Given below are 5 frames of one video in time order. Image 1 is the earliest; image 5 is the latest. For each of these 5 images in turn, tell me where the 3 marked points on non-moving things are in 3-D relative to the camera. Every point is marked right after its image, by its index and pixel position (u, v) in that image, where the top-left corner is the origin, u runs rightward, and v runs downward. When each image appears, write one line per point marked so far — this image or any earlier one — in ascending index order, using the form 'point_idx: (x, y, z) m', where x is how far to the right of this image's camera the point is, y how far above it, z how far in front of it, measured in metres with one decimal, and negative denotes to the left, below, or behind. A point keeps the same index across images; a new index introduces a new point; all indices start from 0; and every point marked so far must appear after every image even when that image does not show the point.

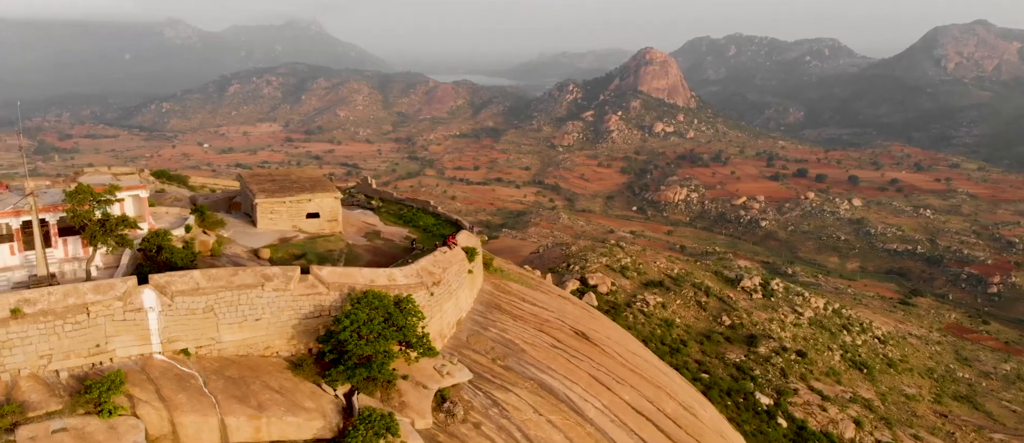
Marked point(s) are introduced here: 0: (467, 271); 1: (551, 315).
0: (-1.0, -1.1, +14.9) m
1: (+1.0, -2.4, +16.9) m
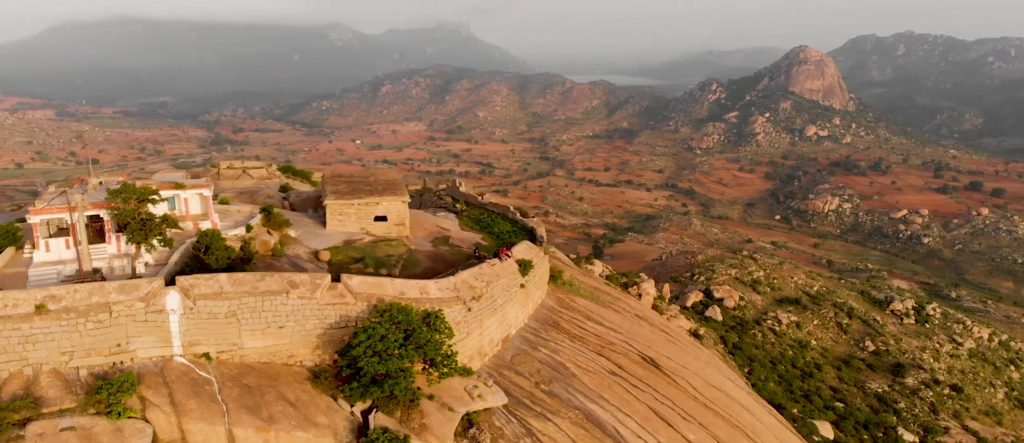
0: (+0.1, -1.3, +14.0) m
1: (+2.5, -2.7, +15.5) m
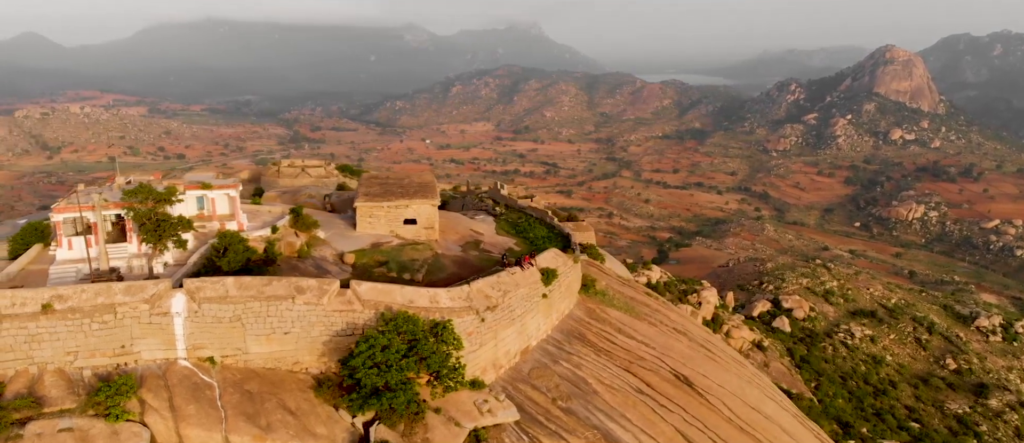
0: (+0.6, -1.5, +13.4) m
1: (+3.0, -2.9, +14.7) m
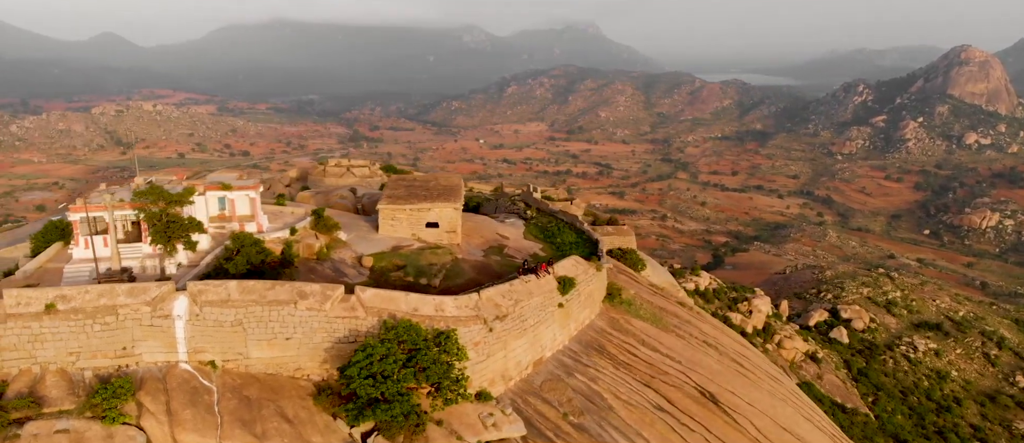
0: (+0.9, -1.6, +12.9) m
1: (+3.4, -3.0, +14.0) m
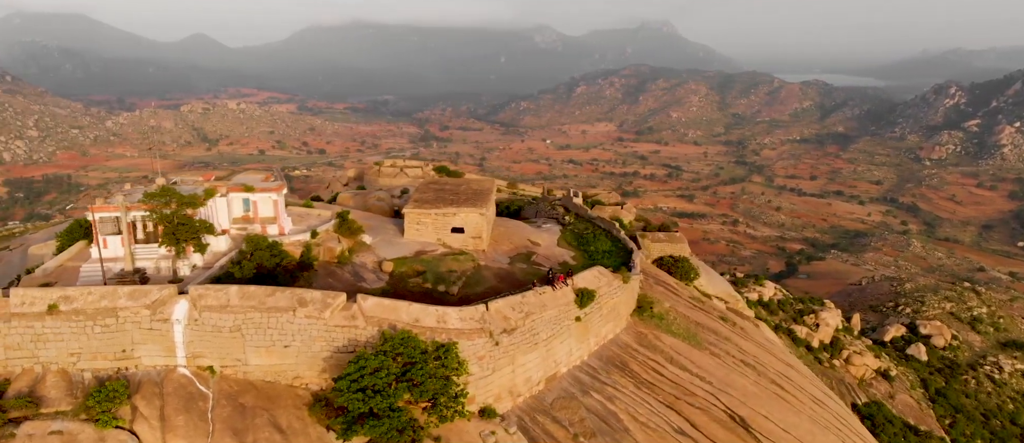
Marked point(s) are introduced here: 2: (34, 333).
0: (+1.2, -1.8, +12.2) m
1: (+3.7, -3.3, +13.1) m
2: (-6.8, -1.6, +9.5) m
